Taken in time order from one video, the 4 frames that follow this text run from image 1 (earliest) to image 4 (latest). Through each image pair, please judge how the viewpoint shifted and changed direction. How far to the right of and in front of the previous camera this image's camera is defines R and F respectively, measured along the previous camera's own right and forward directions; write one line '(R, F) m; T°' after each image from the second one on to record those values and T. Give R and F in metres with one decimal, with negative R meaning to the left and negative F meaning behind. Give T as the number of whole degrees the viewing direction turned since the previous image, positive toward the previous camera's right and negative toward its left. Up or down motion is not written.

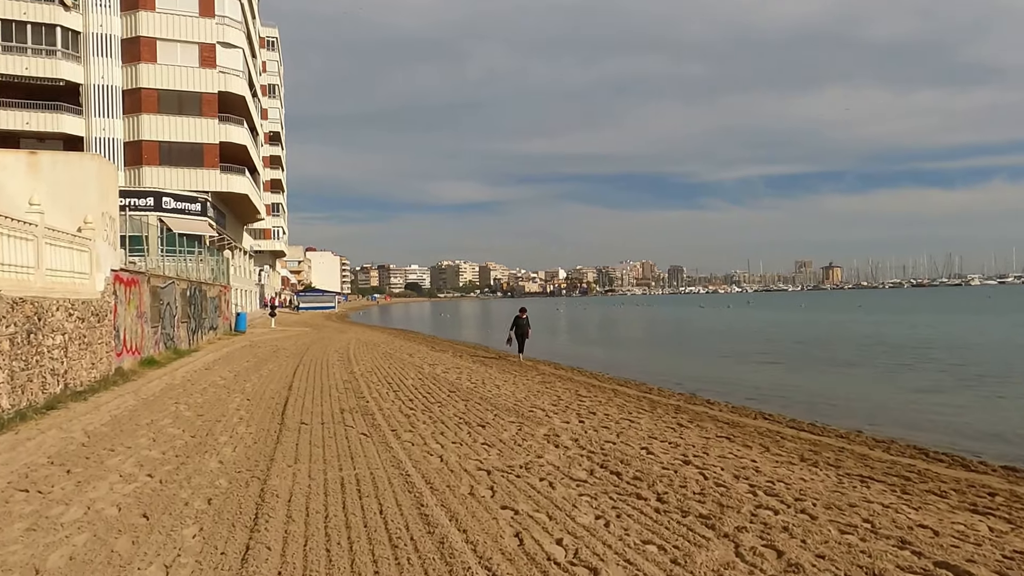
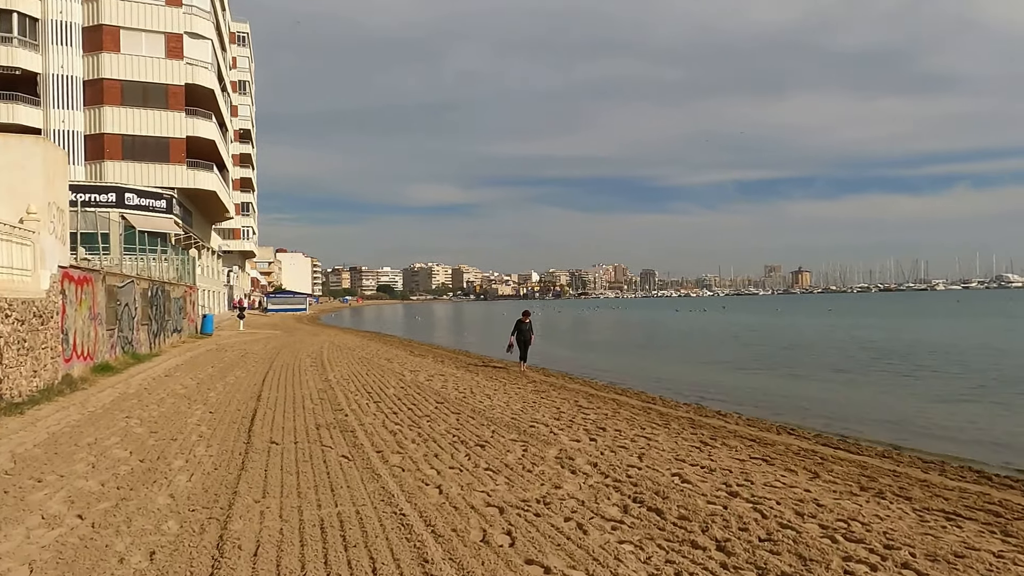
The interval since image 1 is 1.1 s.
(-0.4, +1.3) m; +2°
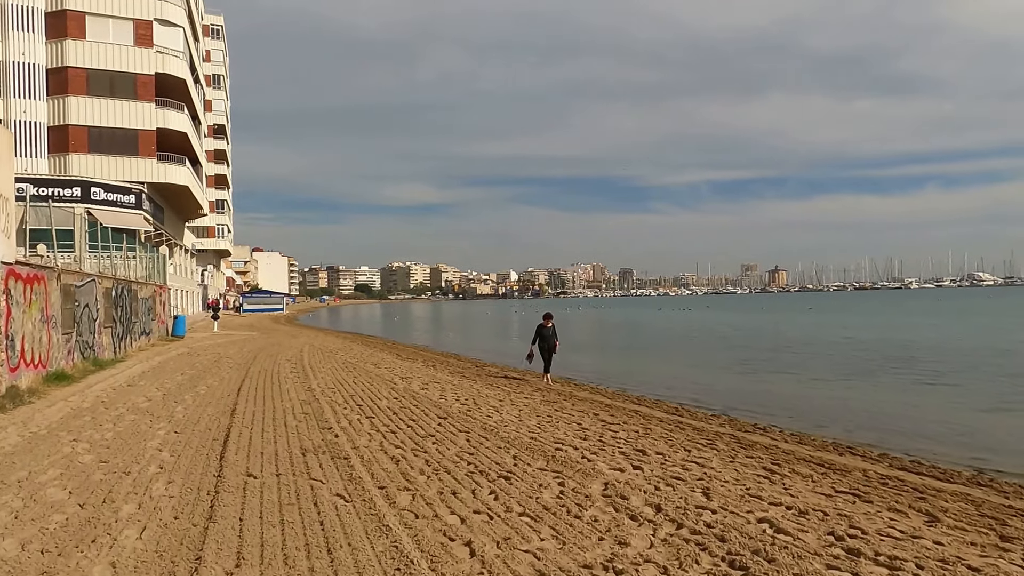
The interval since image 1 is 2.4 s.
(-0.5, +1.6) m; +2°
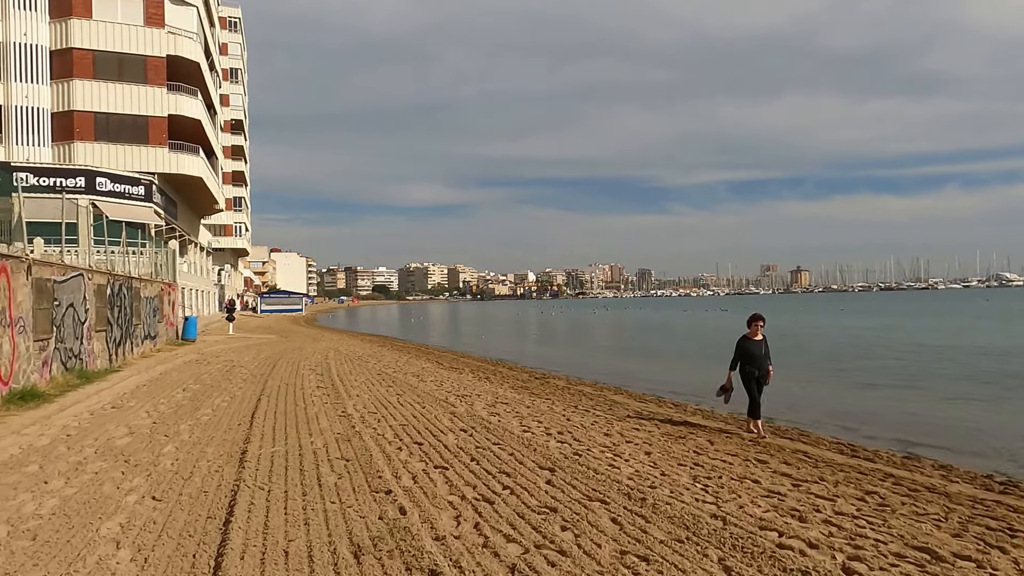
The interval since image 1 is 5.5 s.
(-1.2, +3.6) m; -1°
